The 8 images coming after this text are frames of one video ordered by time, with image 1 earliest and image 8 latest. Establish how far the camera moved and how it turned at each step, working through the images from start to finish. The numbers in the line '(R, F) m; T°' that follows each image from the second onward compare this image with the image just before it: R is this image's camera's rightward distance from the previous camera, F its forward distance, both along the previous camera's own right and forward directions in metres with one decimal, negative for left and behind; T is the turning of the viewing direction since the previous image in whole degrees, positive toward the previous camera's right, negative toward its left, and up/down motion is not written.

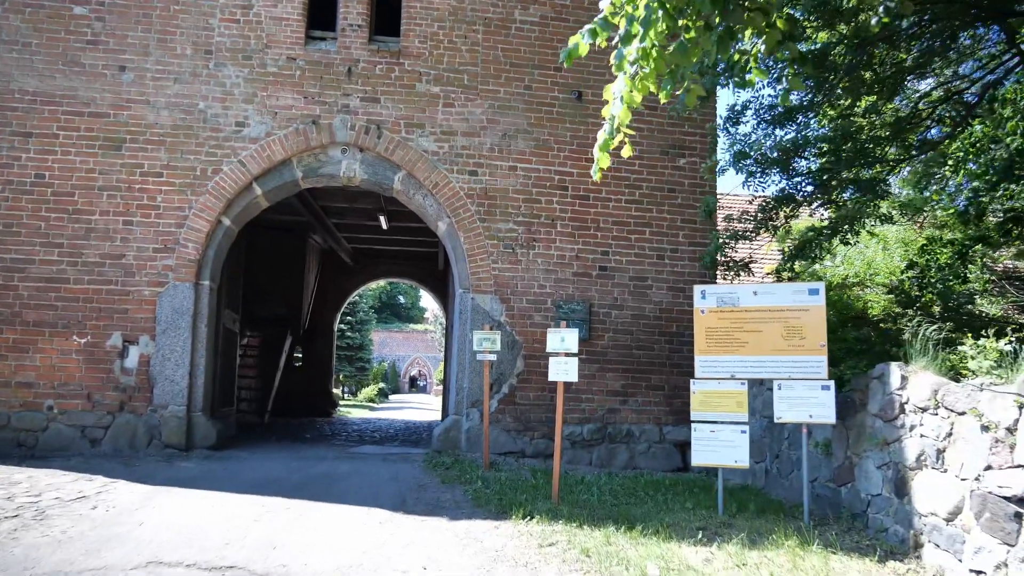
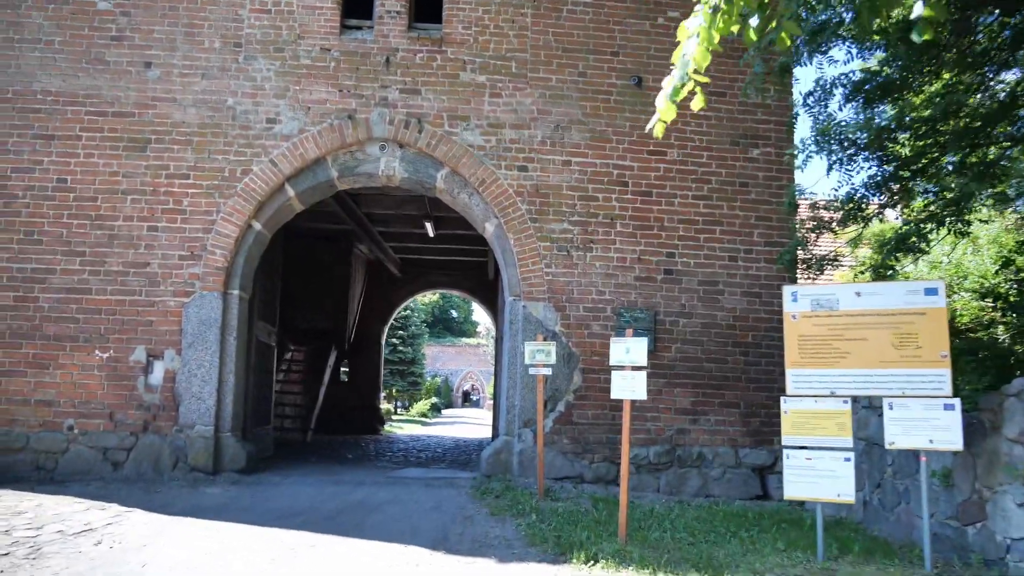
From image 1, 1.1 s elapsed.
(0.0, +0.8) m; -4°
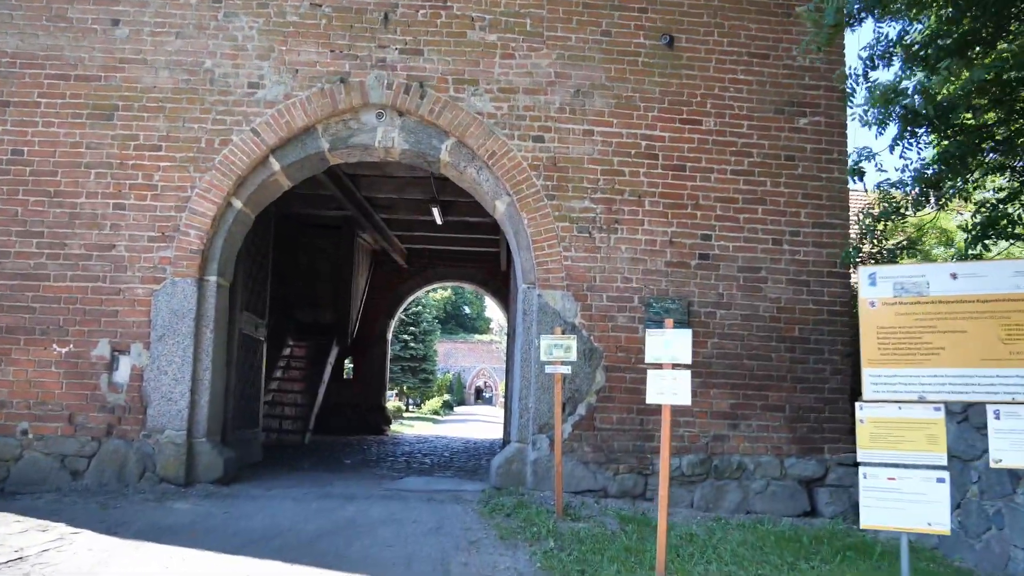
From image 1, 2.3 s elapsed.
(0.0, +0.9) m; -1°
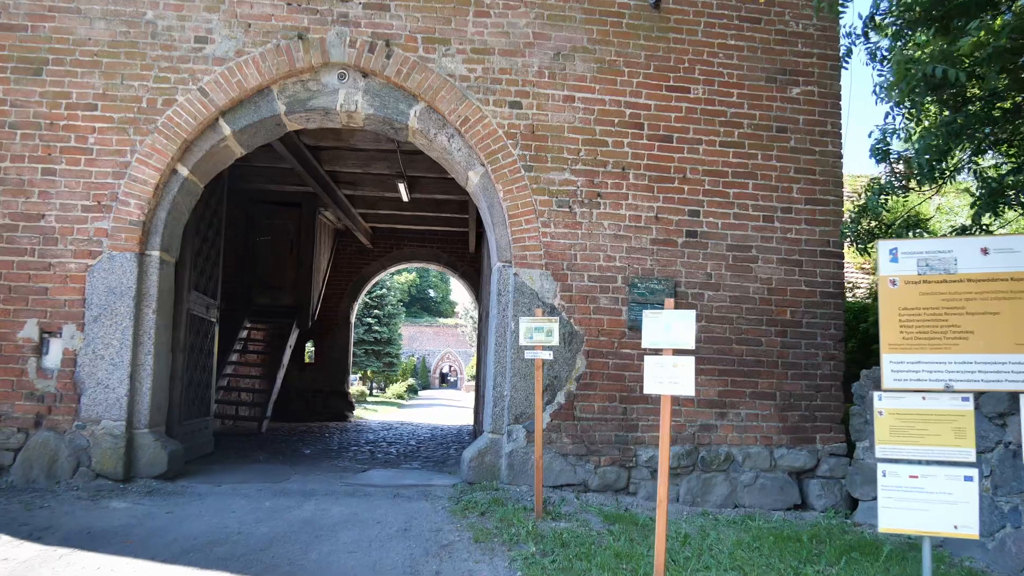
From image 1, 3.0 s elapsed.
(-0.1, +0.5) m; +3°
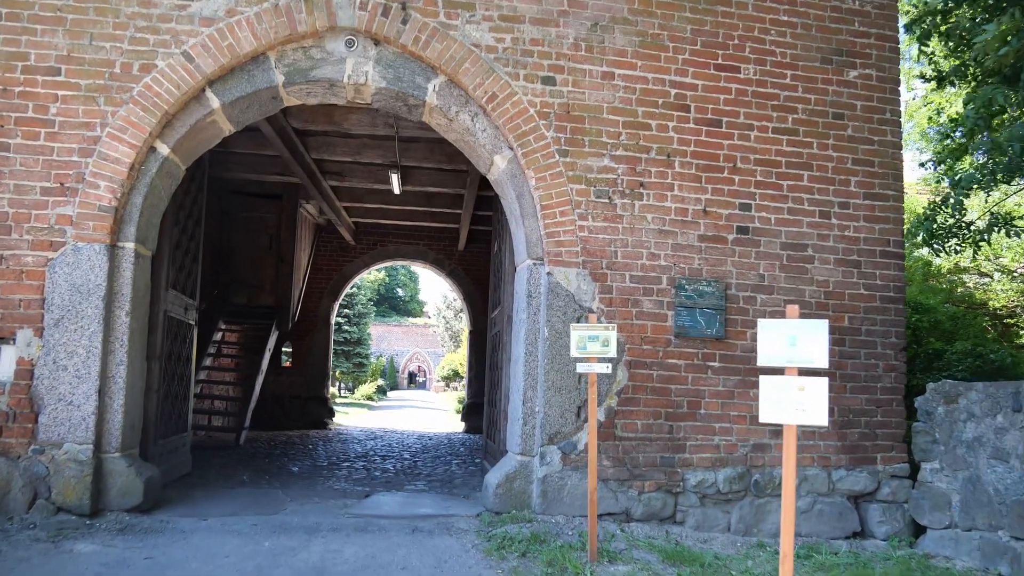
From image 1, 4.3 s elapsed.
(-0.5, +0.7) m; +3°
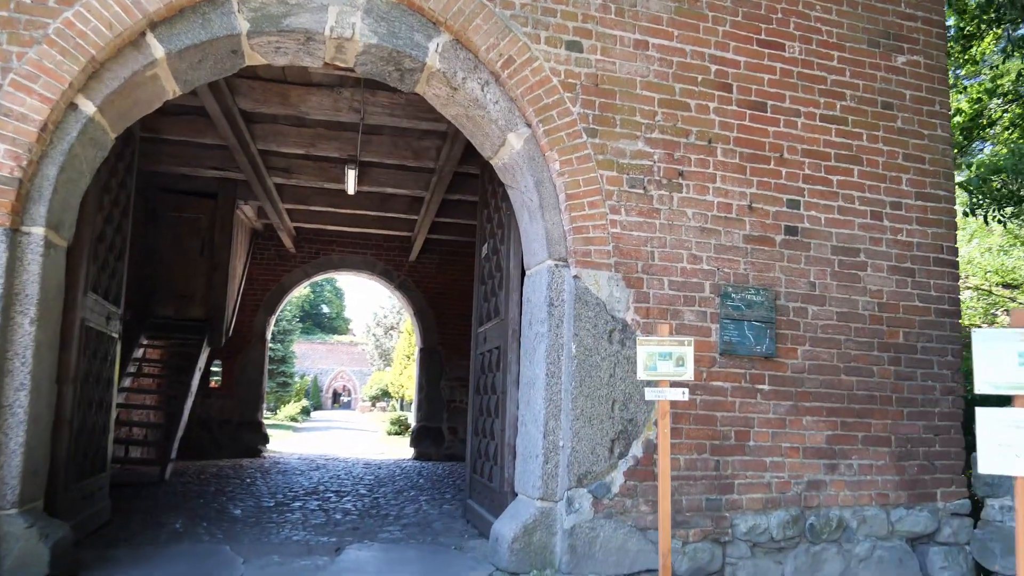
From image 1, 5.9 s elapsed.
(-0.5, +1.0) m; +6°
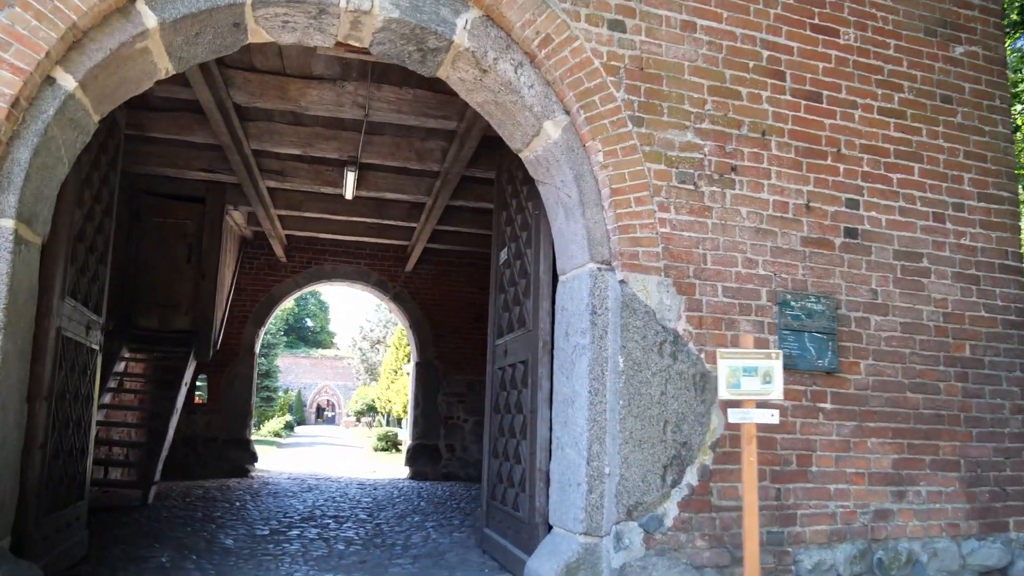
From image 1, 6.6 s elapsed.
(-0.3, +0.5) m; +1°
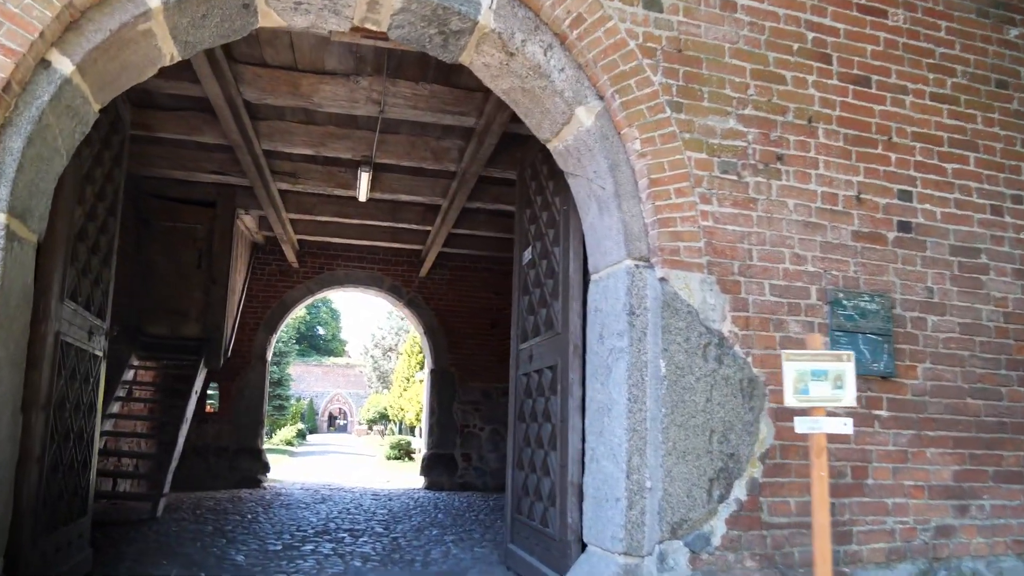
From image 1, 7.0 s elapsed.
(-0.1, +0.3) m; -1°
